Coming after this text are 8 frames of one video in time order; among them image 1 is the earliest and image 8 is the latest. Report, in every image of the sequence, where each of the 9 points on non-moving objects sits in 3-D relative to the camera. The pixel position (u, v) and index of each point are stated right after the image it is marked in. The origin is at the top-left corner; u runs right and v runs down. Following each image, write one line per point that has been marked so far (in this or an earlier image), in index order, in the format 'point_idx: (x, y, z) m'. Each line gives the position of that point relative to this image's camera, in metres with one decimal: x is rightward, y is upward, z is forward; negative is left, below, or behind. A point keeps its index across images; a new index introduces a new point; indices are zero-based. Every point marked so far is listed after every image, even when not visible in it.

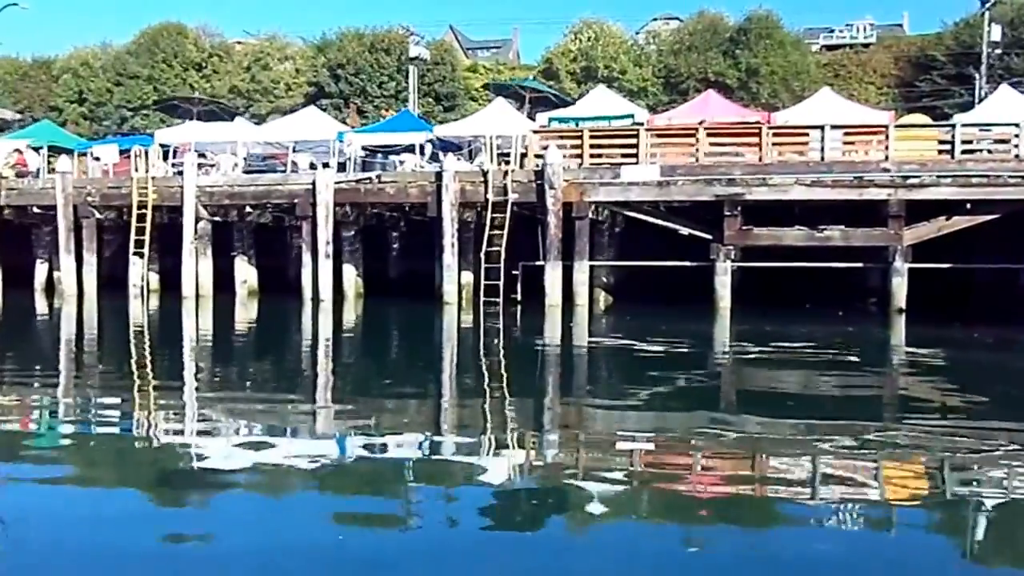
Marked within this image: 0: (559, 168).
0: (+0.8, +2.2, +19.2) m
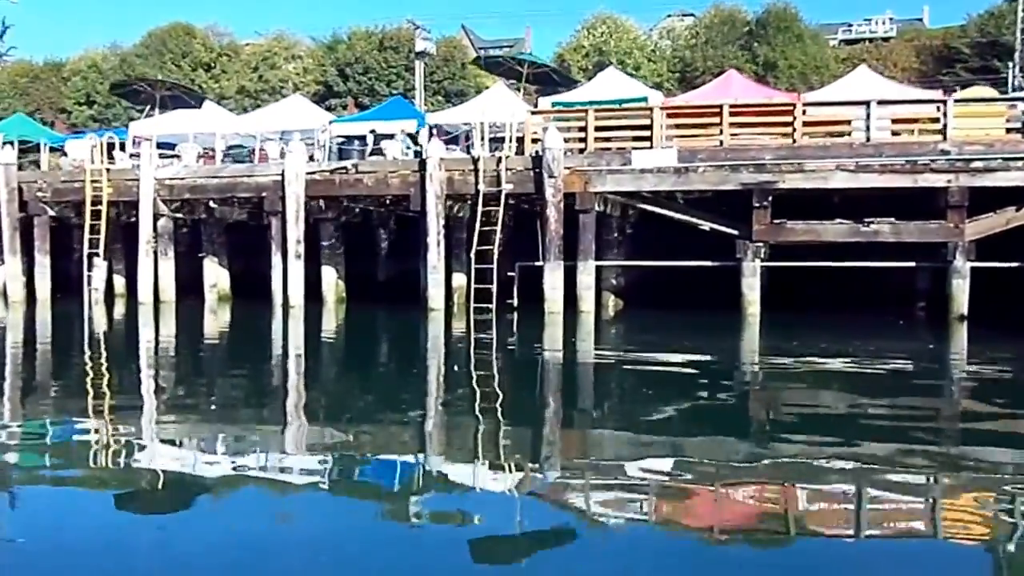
0: (+0.7, +2.1, +16.6) m
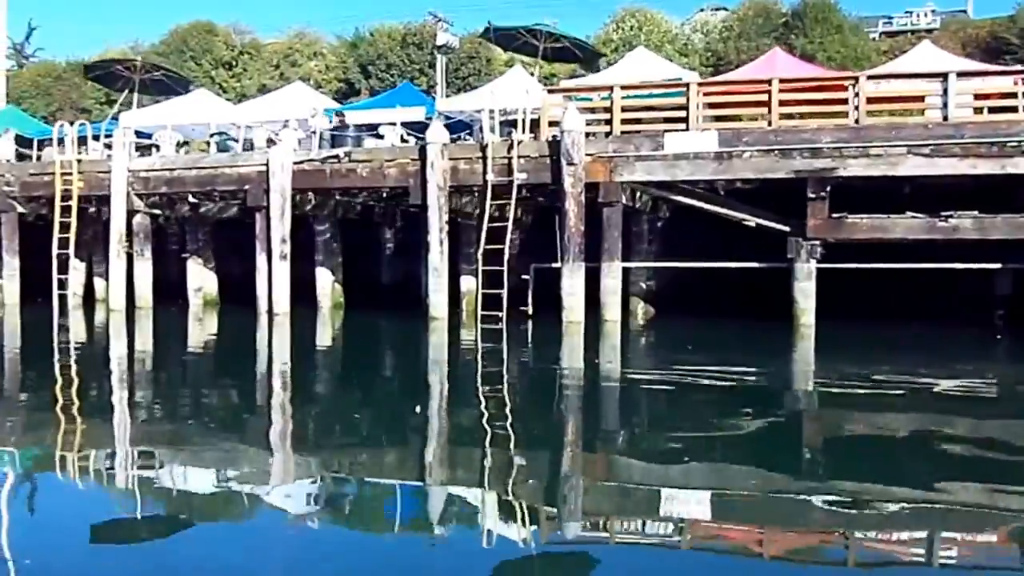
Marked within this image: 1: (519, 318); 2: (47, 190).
0: (+0.9, +2.0, +14.3) m
1: (+0.1, -0.6, +18.2) m
2: (-8.4, +1.8, +19.2) m
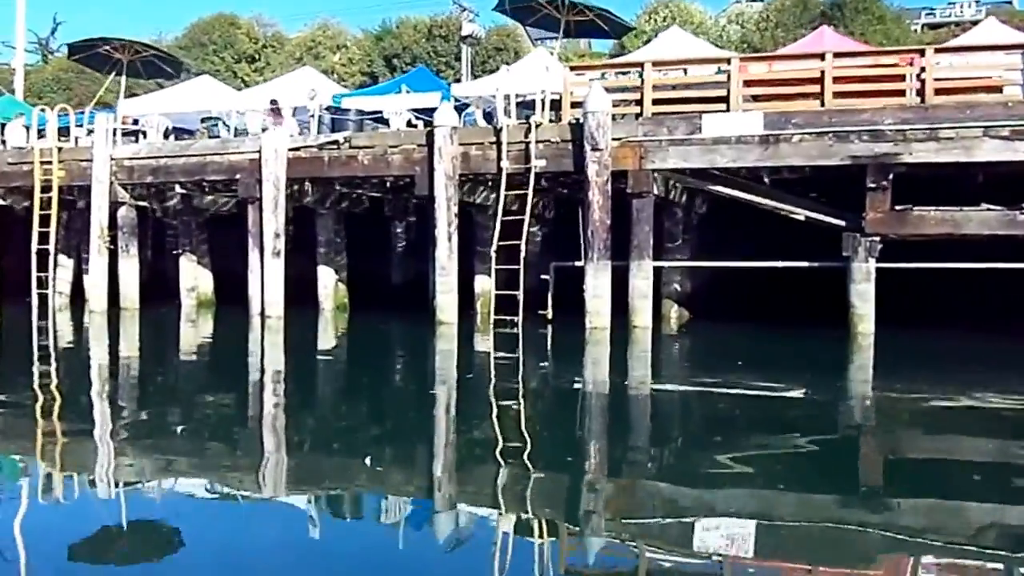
0: (+1.1, +2.0, +12.7) m
1: (+0.4, -0.6, +16.5) m
2: (-8.1, +1.8, +17.8) m
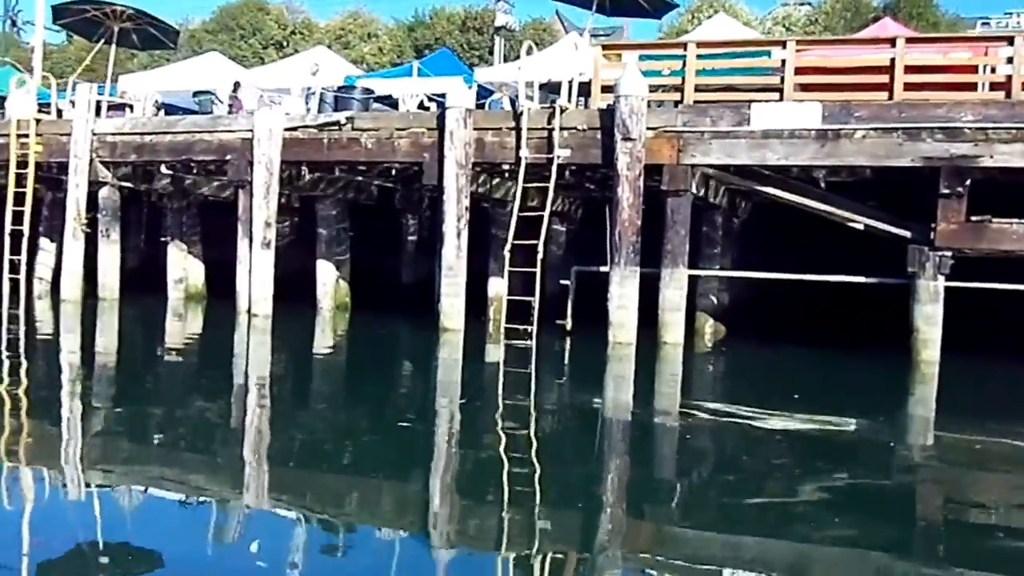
0: (+1.3, +1.9, +11.1) m
1: (+0.6, -0.6, +15.0) m
2: (-7.8, +2.0, +16.4) m
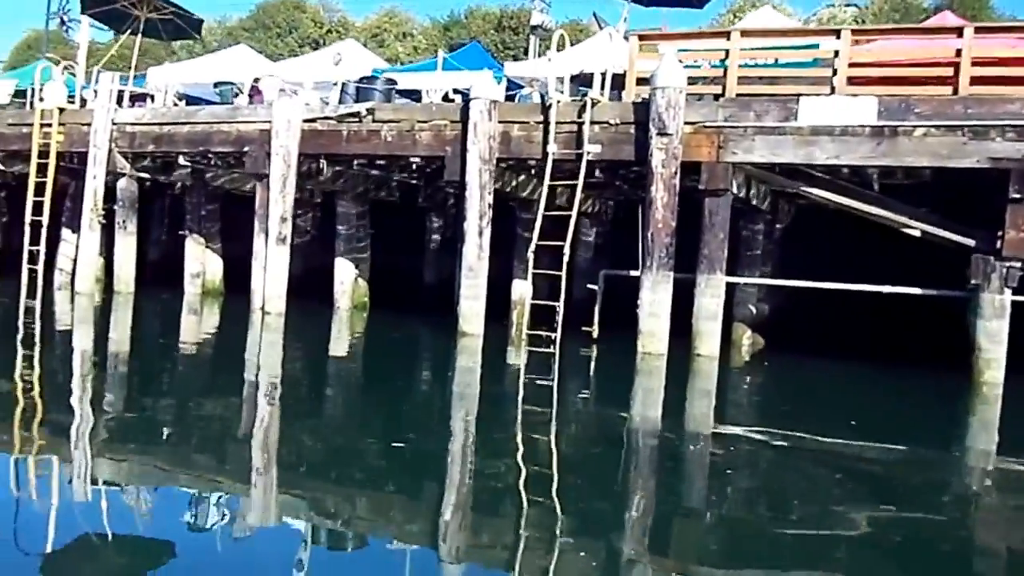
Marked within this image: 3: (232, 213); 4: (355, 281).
0: (+1.6, +1.8, +10.3) m
1: (+1.0, -0.7, +14.2) m
2: (-7.3, +2.2, +15.9) m
3: (-4.8, +1.3, +18.5) m
4: (-2.3, +0.1, +15.8) m
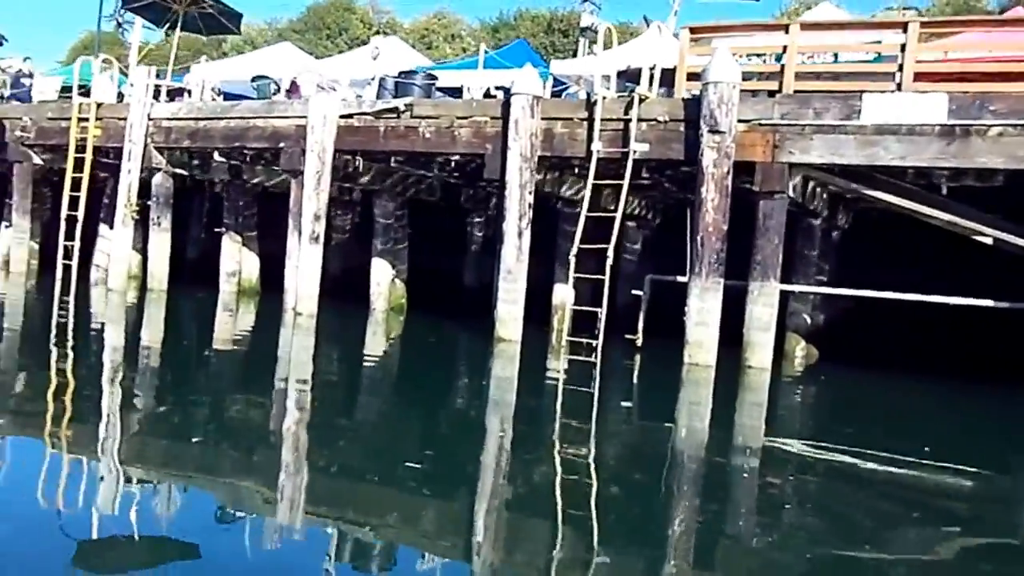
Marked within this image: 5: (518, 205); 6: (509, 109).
0: (+2.0, +1.8, +9.7) m
1: (+1.5, -0.8, +13.7) m
2: (-6.7, +2.2, +15.7) m
3: (-4.1, +1.3, +18.2) m
4: (-1.7, +0.1, +15.4) m
5: (+0.1, +0.9, +11.1) m
6: (0.0, +1.9, +11.2) m
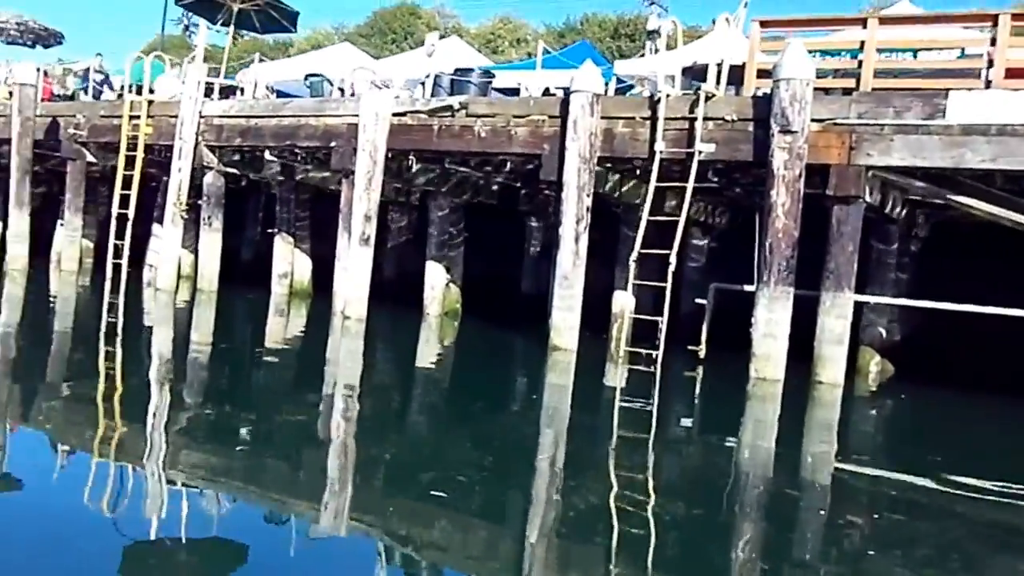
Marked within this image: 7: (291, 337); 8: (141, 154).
0: (+2.5, +1.7, +9.1) m
1: (+2.2, -0.9, +13.1) m
2: (-5.8, +2.2, +15.6) m
3: (-3.1, +1.2, +17.9) m
4: (-0.9, 0.0, +15.0) m
5: (+0.7, +0.8, +10.6) m
6: (+0.6, +1.8, +10.7) m
7: (-3.0, -0.7, +14.3) m
8: (-5.2, +1.9, +14.8) m
